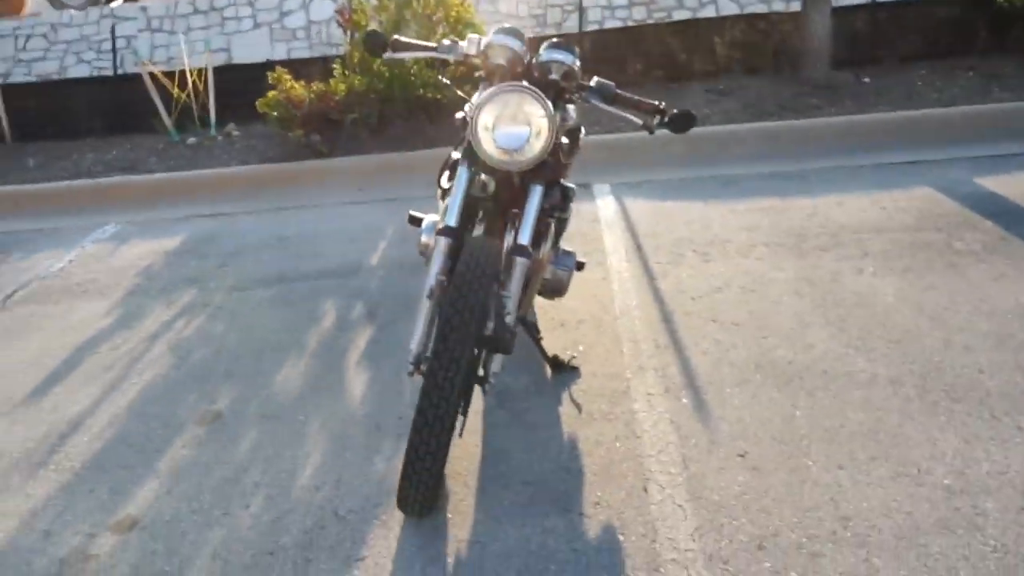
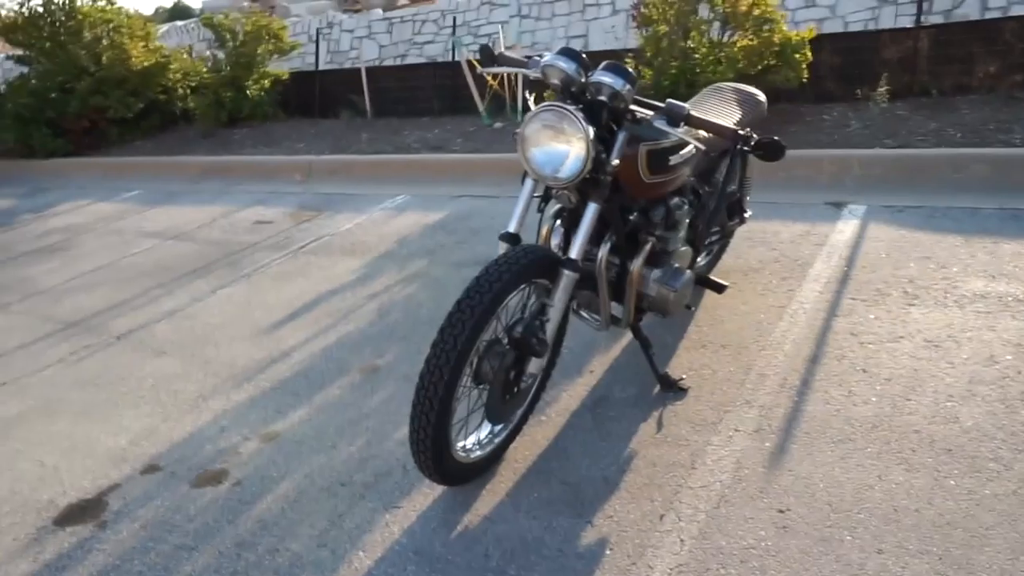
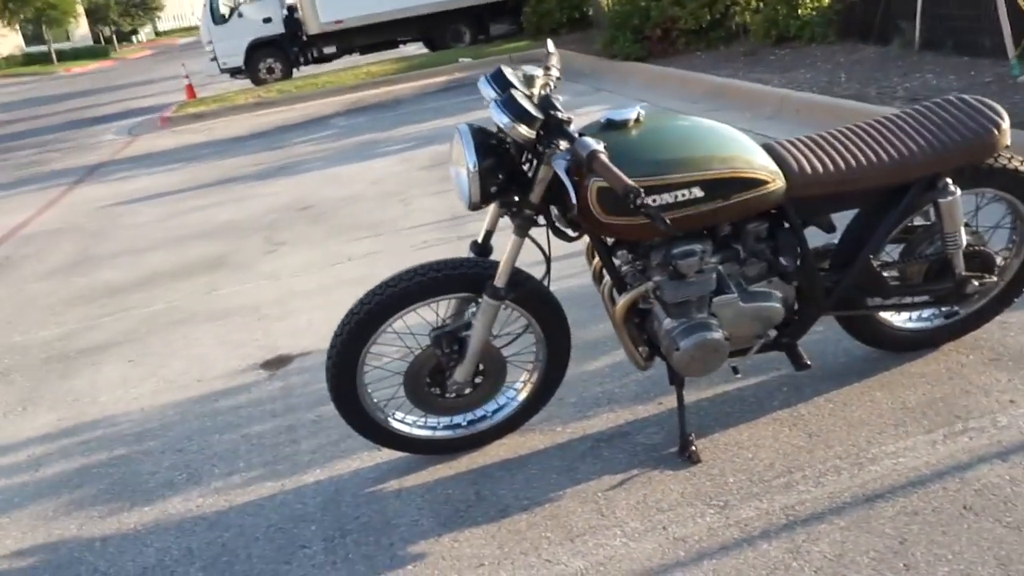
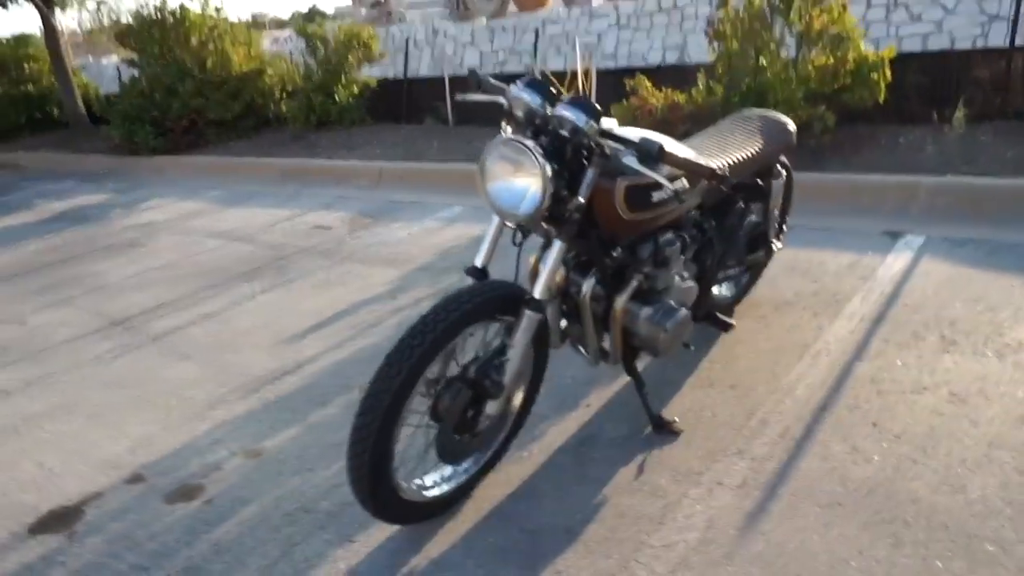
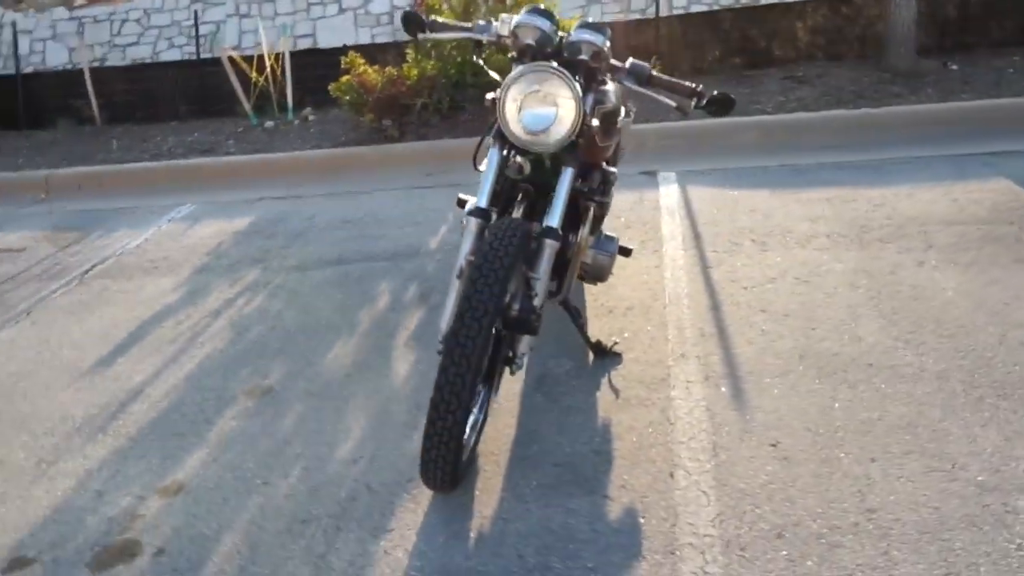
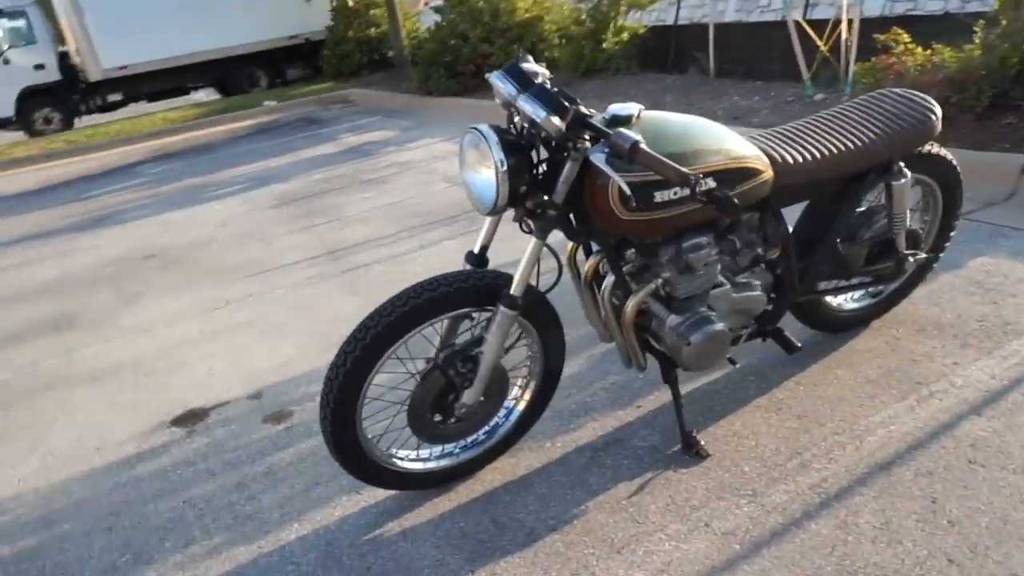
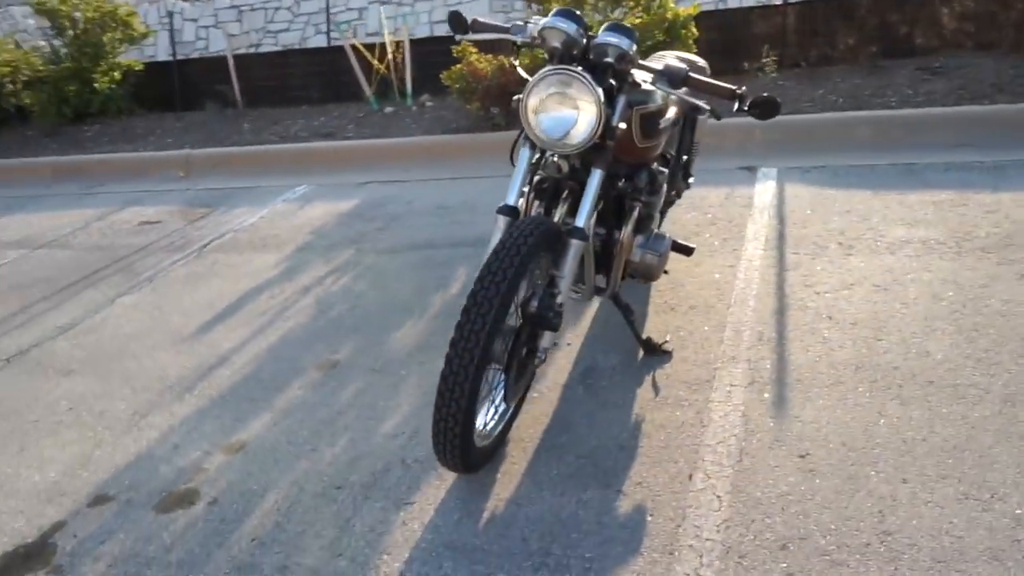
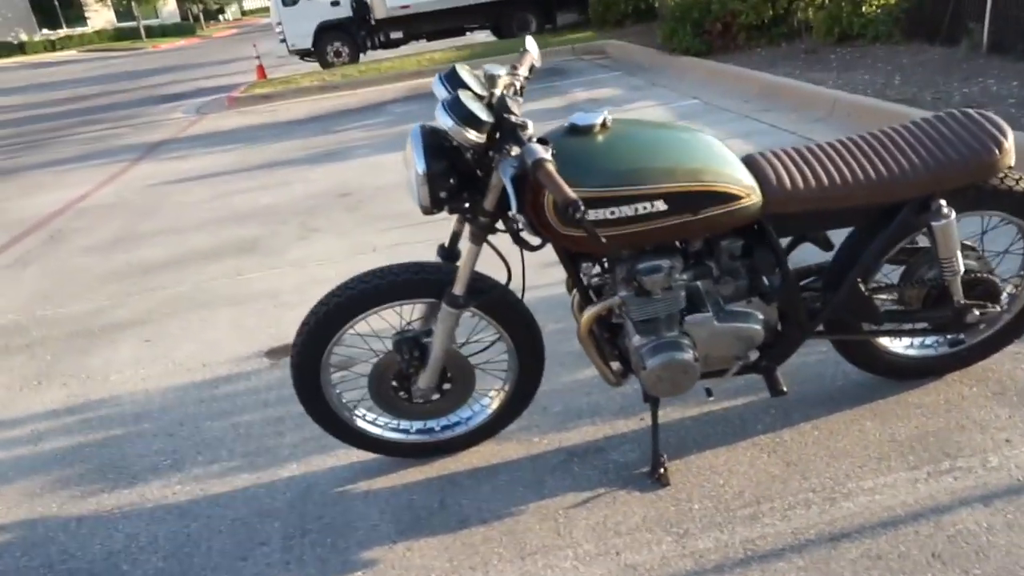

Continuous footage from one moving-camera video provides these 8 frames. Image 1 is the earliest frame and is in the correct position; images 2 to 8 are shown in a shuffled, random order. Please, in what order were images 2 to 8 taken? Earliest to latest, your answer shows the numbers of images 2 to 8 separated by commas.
5, 7, 2, 4, 6, 3, 8
